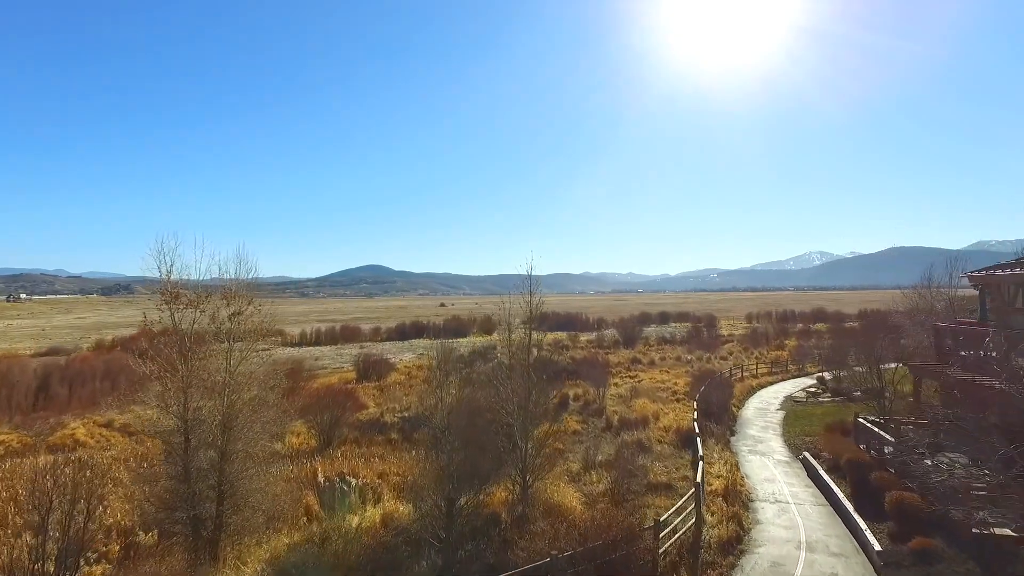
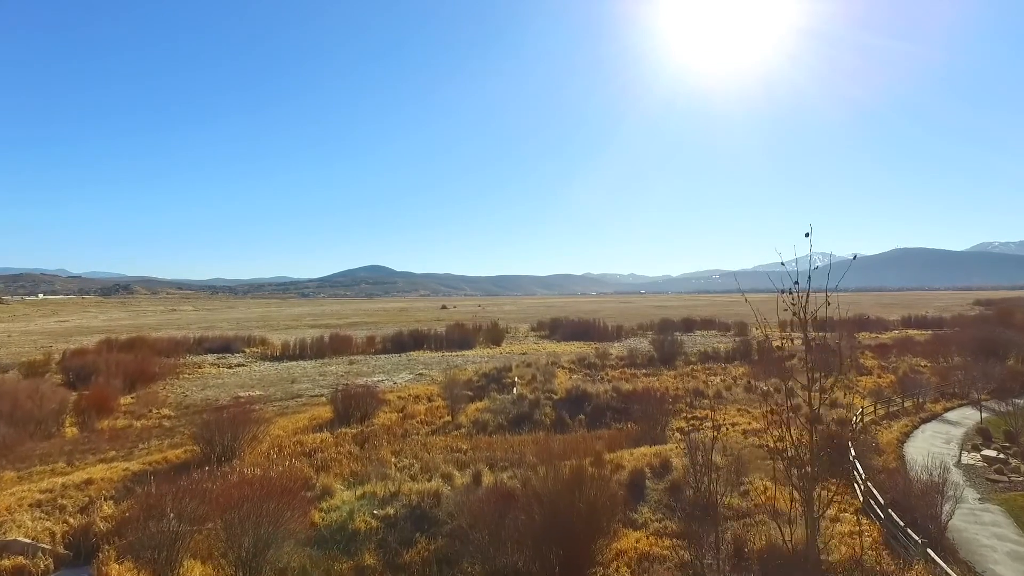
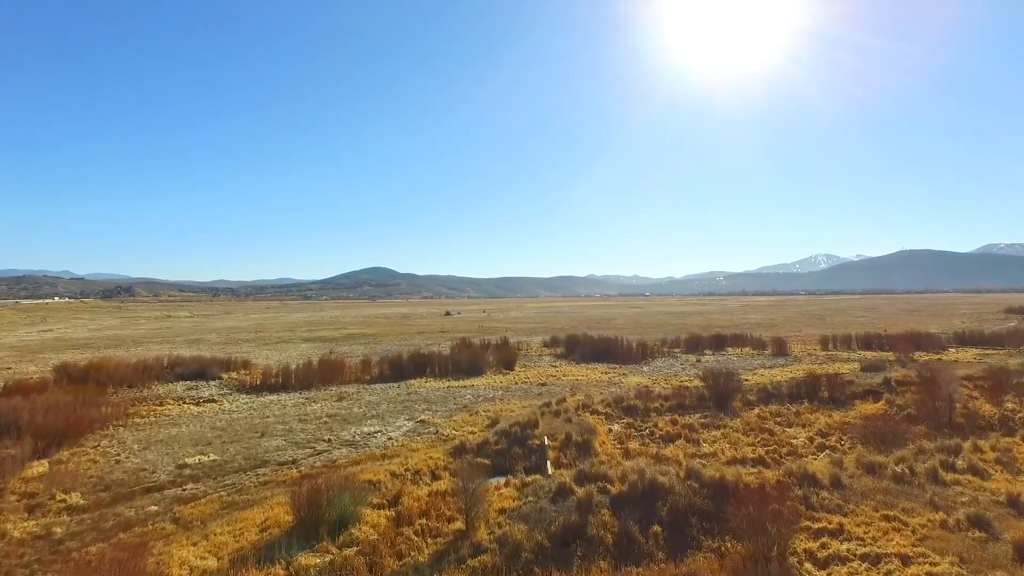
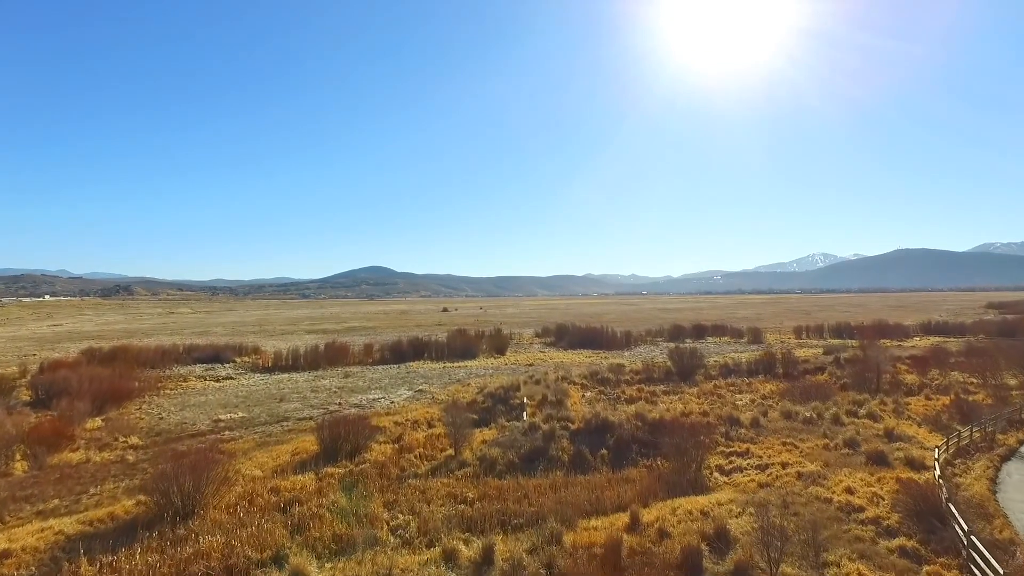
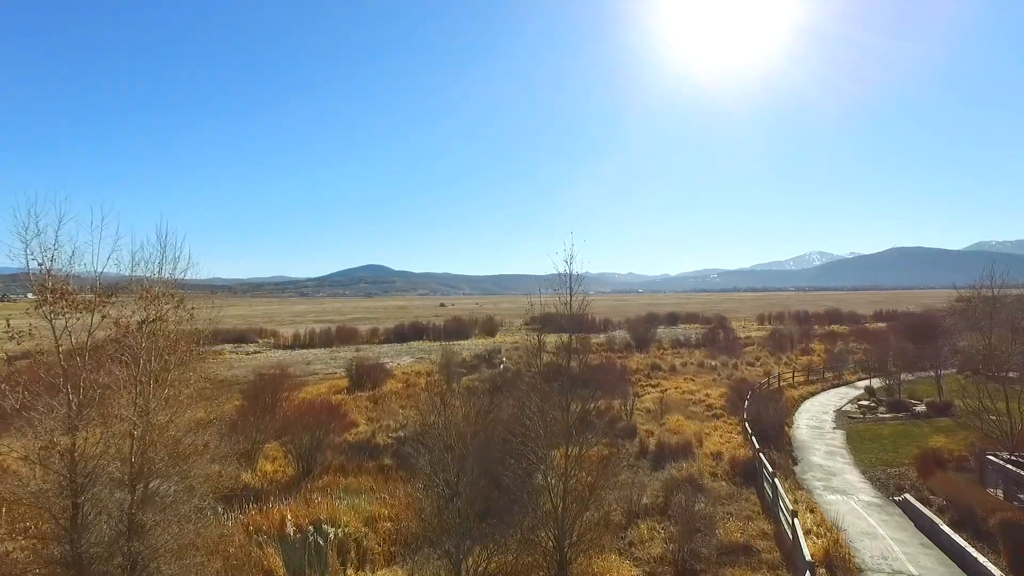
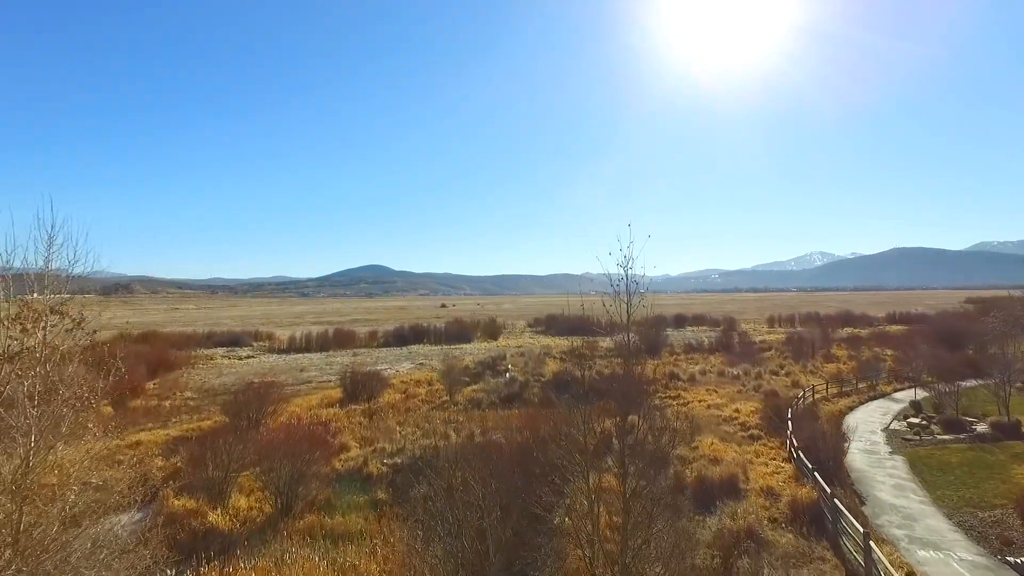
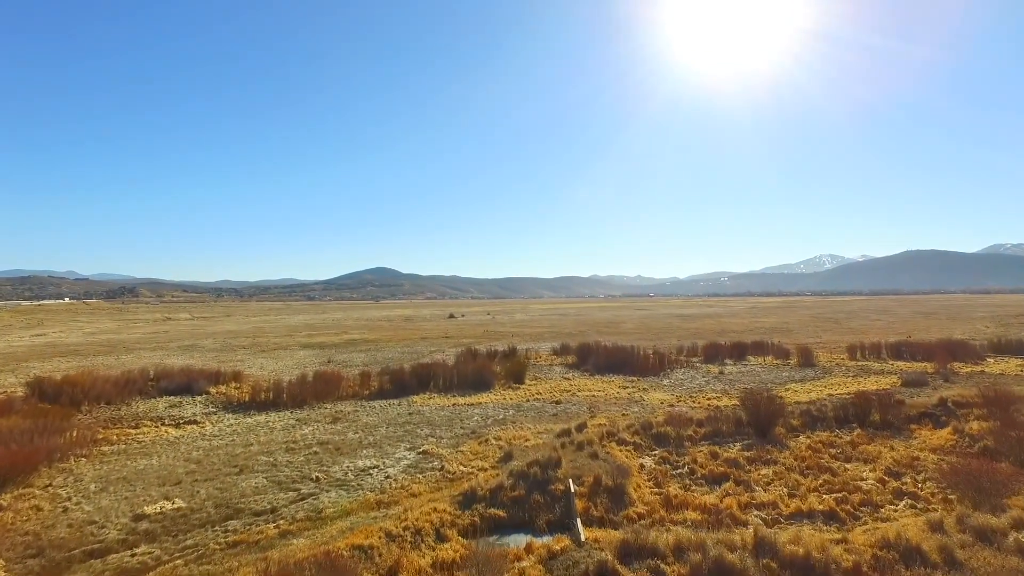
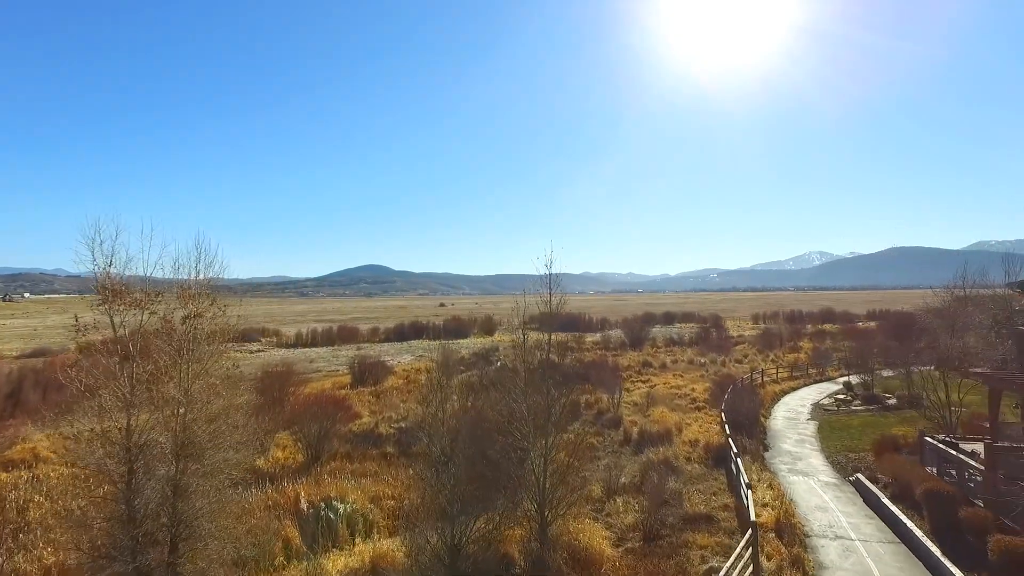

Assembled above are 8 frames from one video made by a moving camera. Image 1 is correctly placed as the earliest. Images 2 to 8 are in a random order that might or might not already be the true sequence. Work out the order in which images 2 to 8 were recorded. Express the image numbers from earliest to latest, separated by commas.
8, 5, 6, 2, 4, 3, 7
